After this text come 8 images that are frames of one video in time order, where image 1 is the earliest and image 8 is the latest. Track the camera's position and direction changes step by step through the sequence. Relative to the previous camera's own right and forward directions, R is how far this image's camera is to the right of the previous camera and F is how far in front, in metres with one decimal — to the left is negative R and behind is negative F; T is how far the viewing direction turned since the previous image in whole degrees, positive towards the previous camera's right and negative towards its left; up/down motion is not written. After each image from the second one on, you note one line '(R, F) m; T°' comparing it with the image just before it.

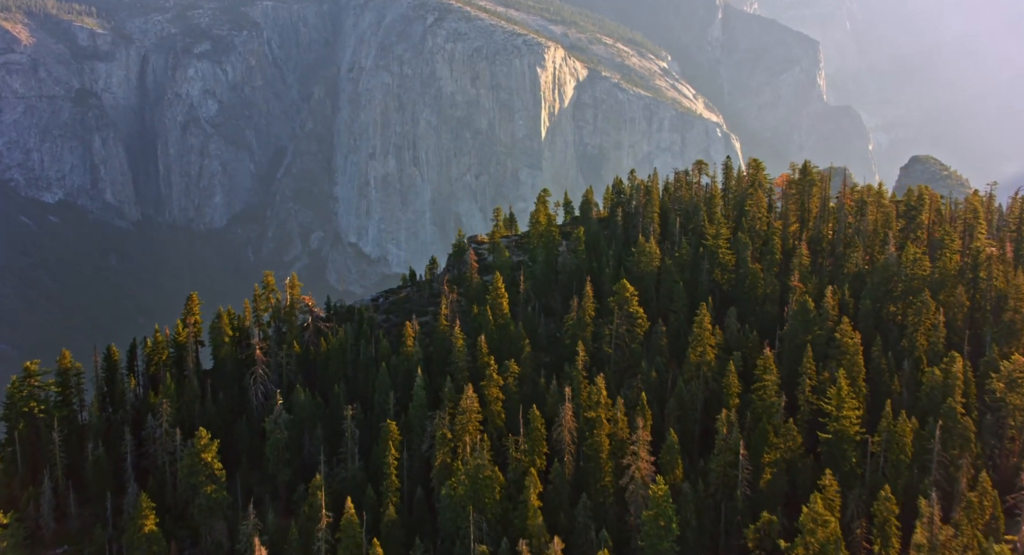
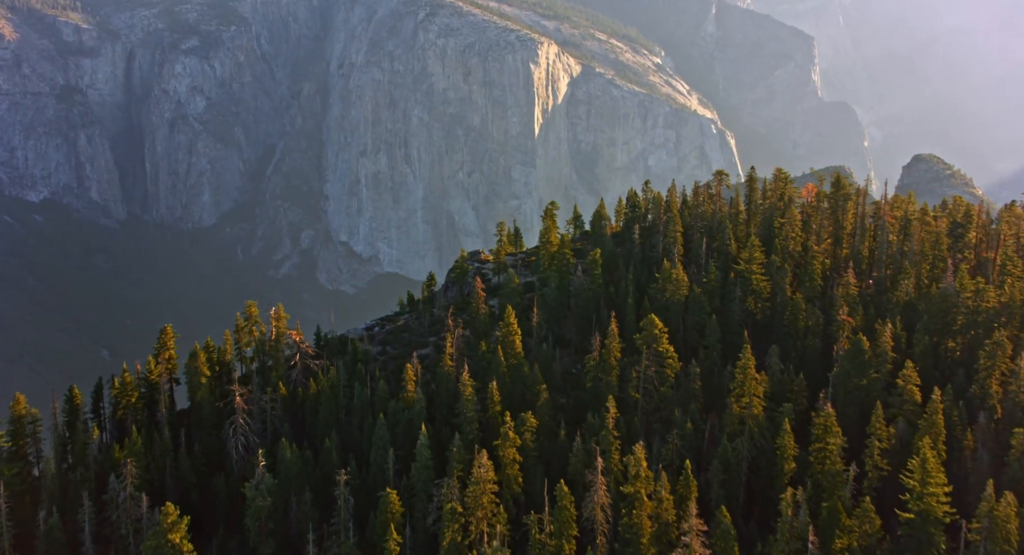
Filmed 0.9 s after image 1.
(-0.6, +4.4) m; 0°
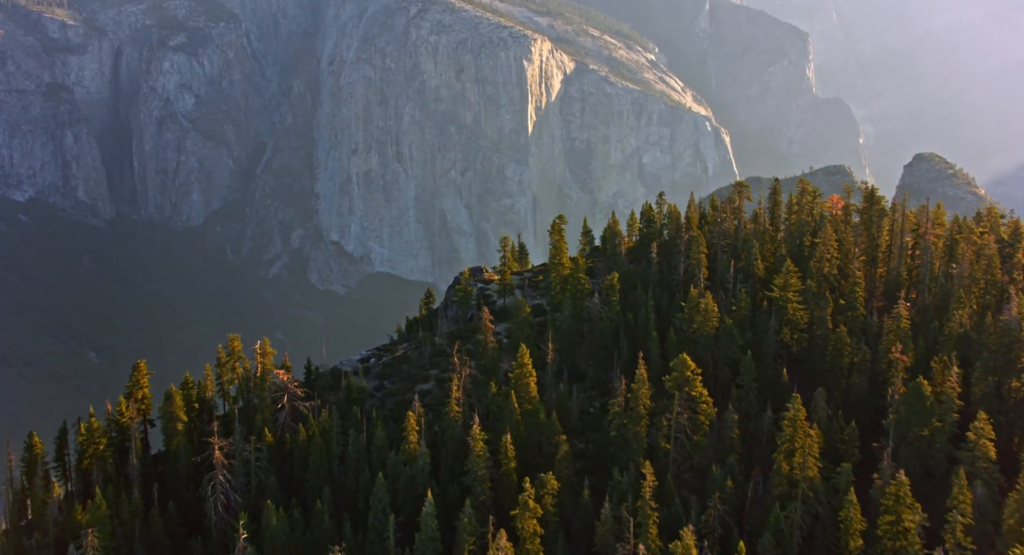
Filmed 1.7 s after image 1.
(-0.6, +3.8) m; 0°
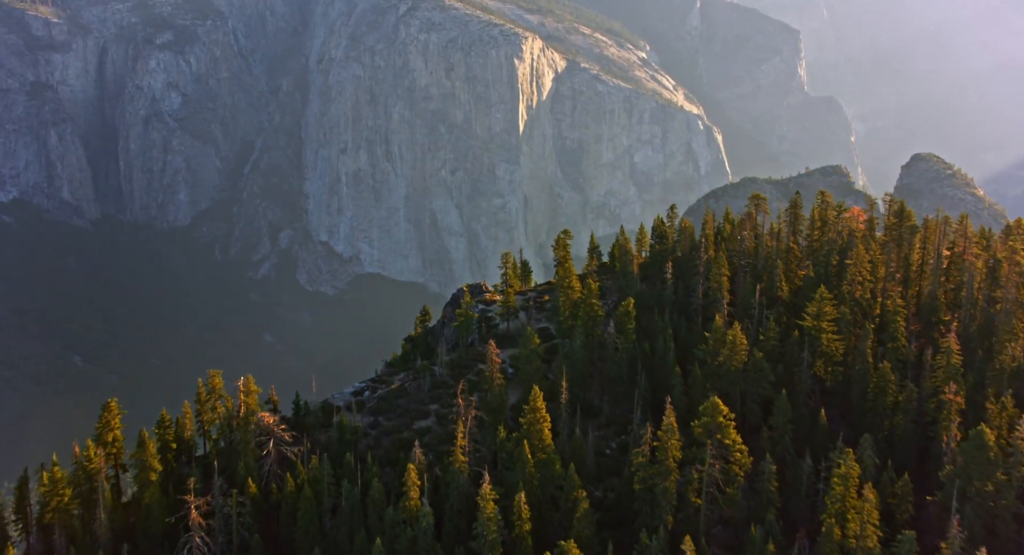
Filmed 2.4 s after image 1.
(-0.5, +3.2) m; +1°
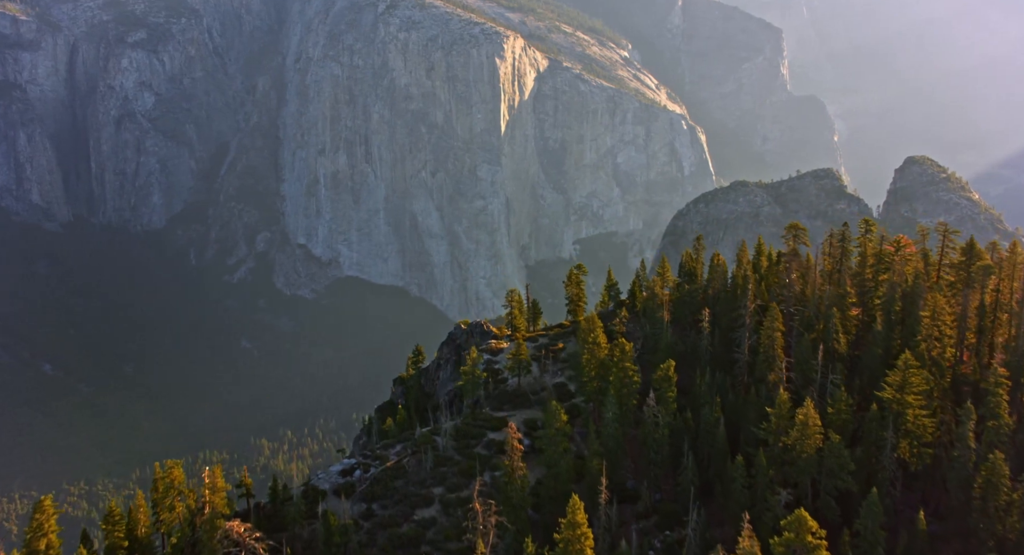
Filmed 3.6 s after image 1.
(-1.0, +5.8) m; +1°
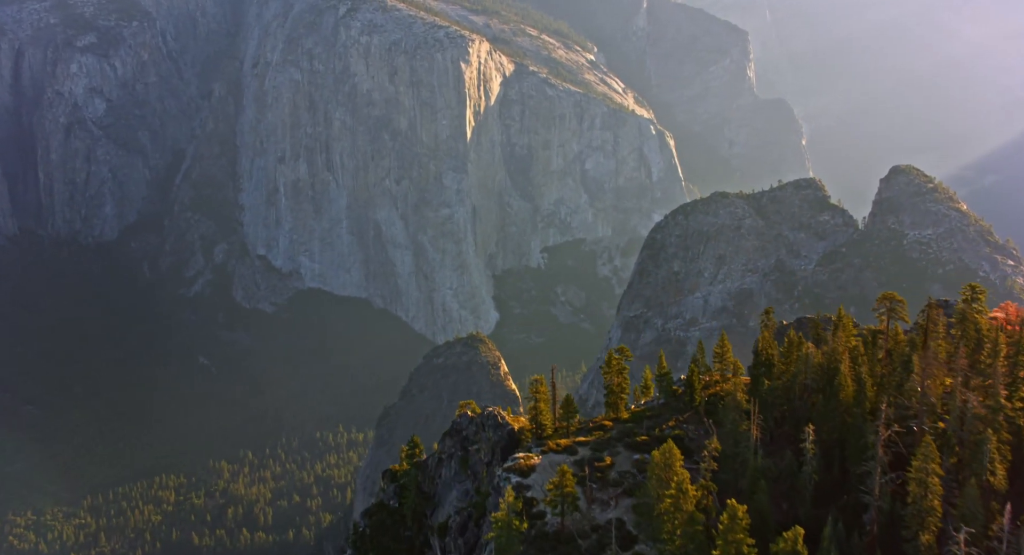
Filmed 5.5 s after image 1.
(-1.7, +9.0) m; +2°
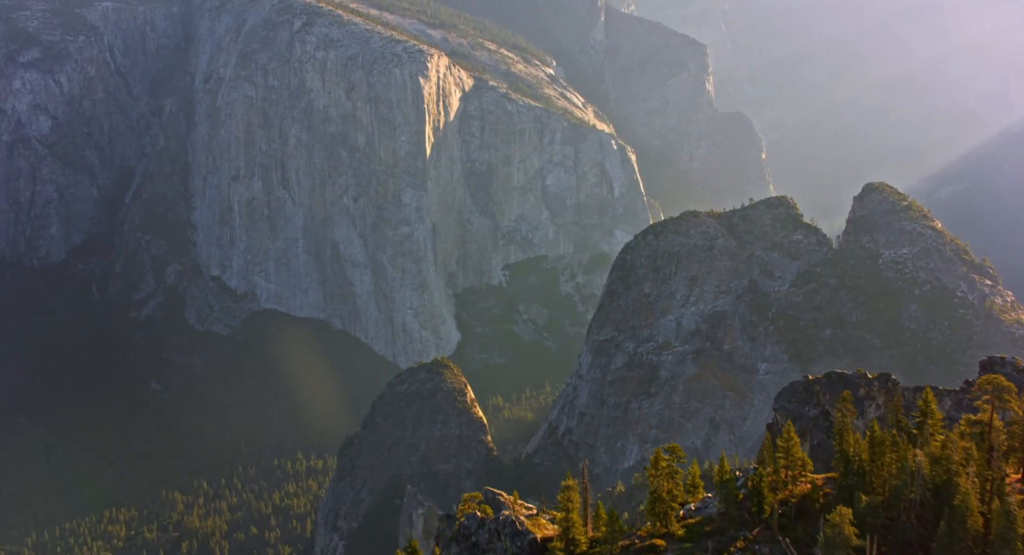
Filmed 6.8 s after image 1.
(-1.5, +6.3) m; +2°
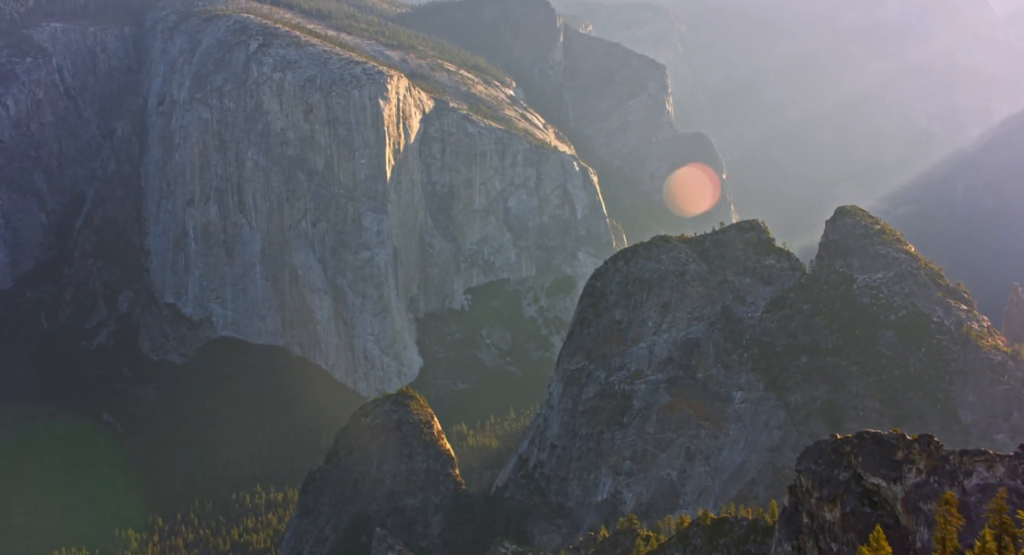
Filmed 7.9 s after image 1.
(-1.5, +5.0) m; +2°
